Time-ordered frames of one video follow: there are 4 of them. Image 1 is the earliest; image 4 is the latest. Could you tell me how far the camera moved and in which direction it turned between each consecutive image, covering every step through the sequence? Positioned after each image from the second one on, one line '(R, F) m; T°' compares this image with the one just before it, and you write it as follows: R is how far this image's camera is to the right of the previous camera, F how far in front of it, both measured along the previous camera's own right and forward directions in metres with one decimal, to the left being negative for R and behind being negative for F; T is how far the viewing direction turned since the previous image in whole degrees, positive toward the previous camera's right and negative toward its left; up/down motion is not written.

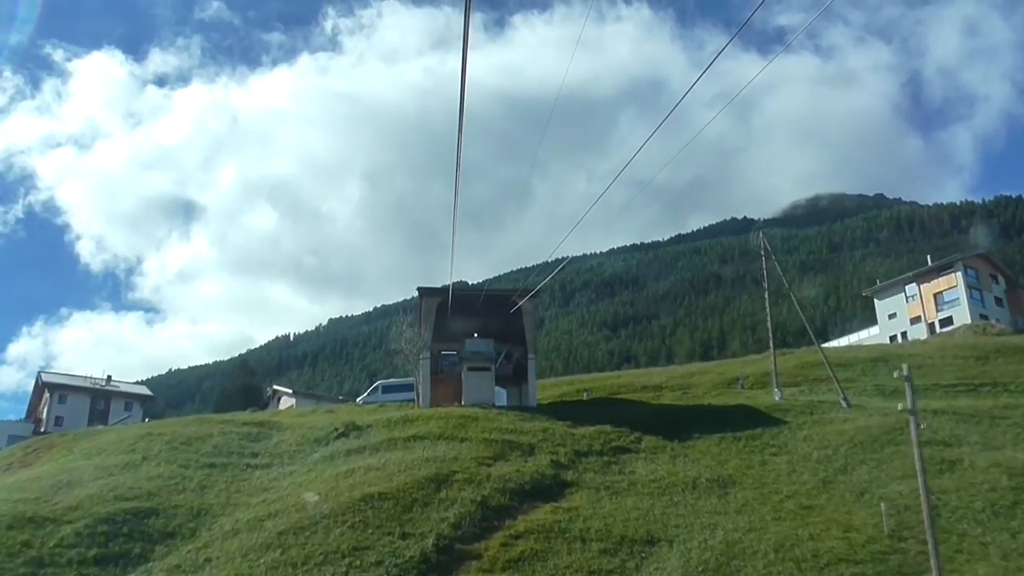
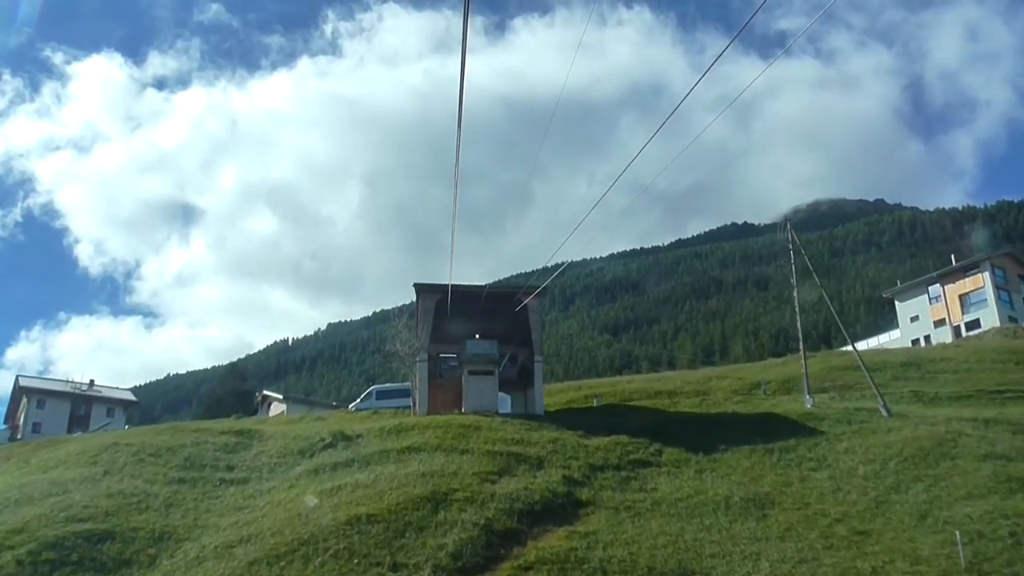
(-0.3, +4.0) m; 0°
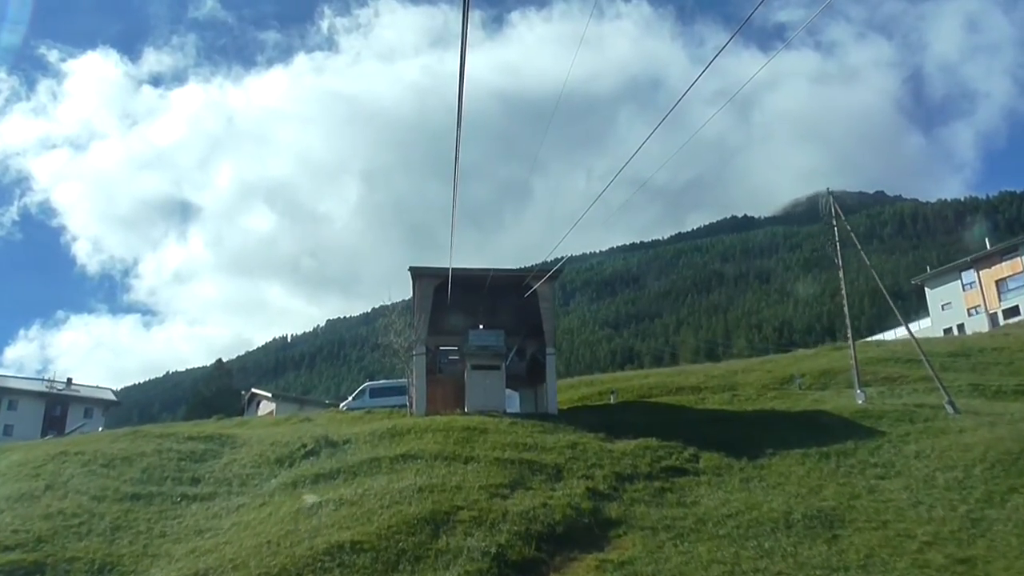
(-0.4, +5.0) m; 0°
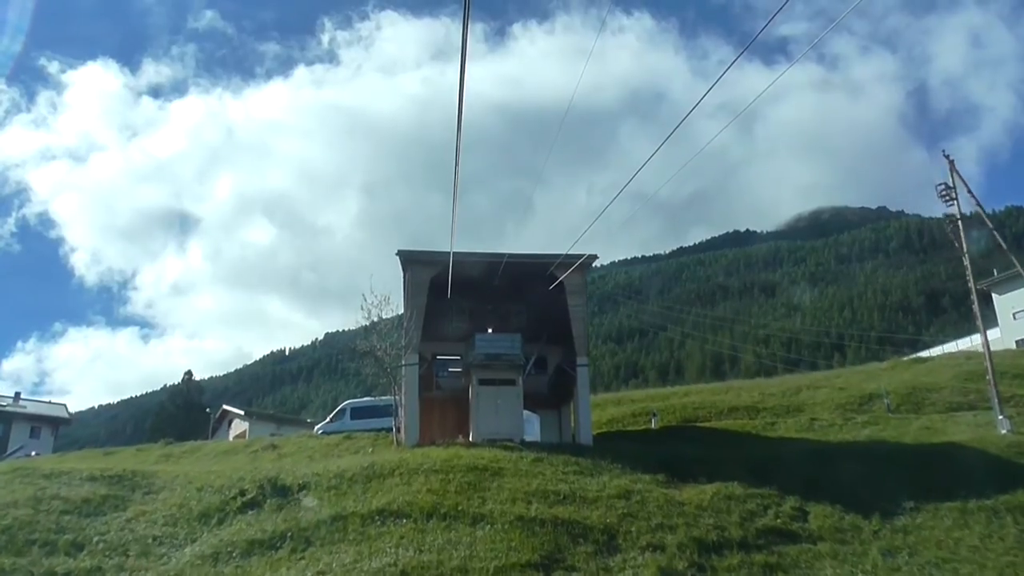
(-0.6, +9.1) m; 0°
